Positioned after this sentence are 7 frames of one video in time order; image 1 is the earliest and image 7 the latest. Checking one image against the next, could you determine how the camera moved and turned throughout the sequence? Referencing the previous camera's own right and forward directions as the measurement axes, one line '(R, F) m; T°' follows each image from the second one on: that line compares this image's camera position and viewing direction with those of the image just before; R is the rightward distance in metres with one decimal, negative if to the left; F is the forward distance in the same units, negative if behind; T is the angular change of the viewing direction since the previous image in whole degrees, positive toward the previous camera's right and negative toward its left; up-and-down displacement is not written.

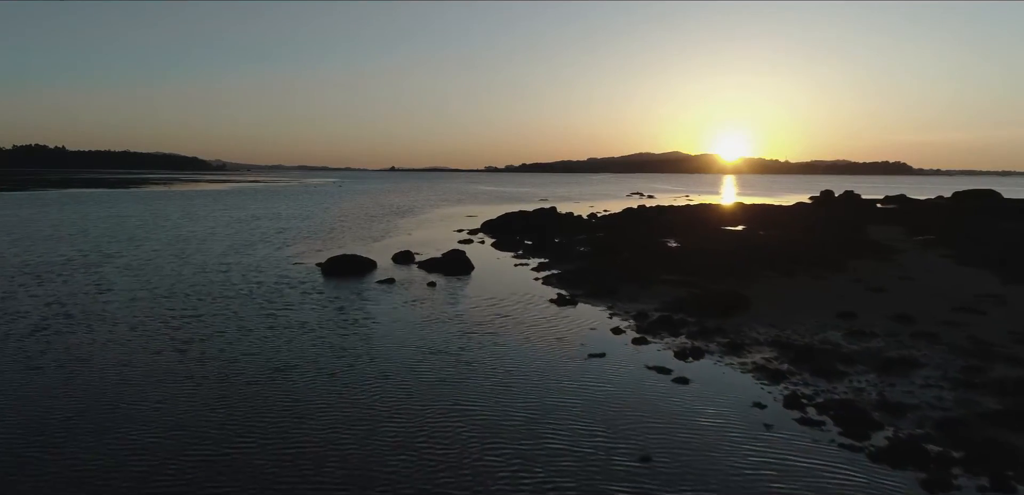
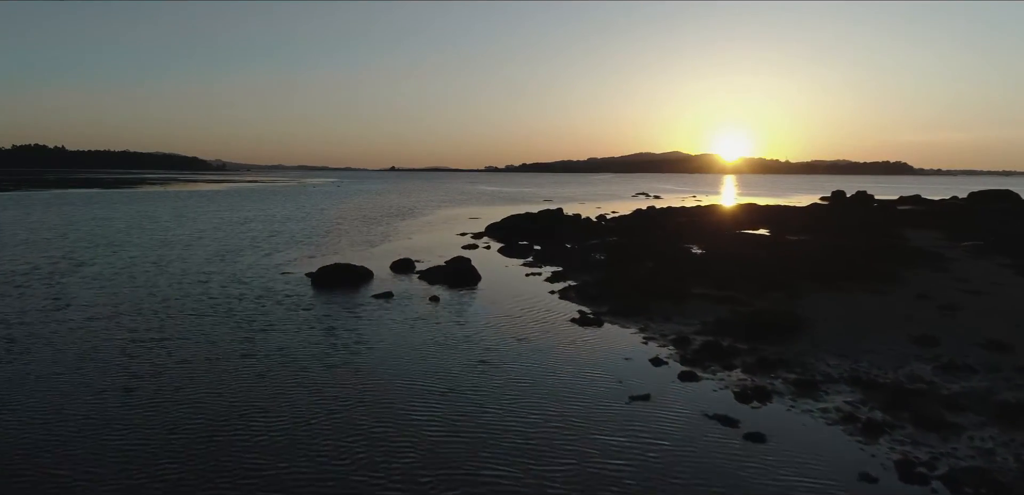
(-0.9, +3.5) m; 0°
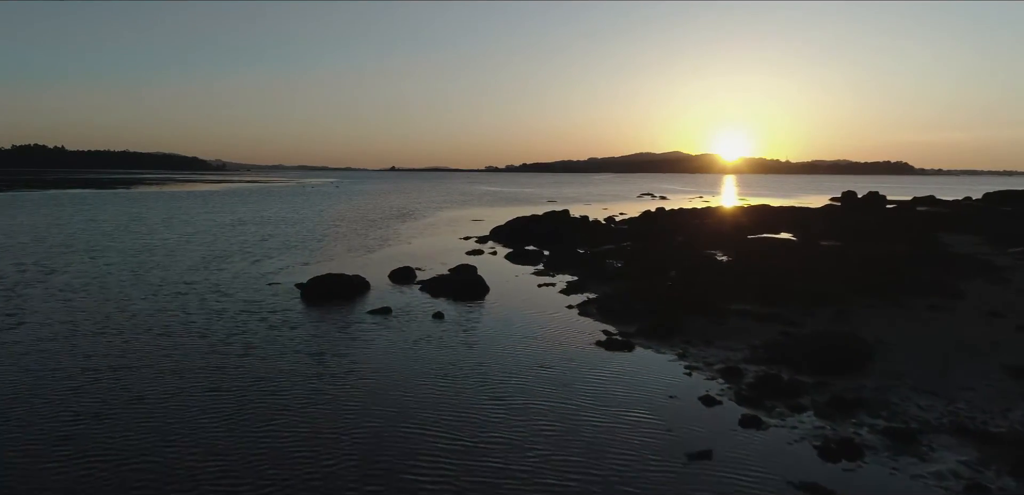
(-0.8, +3.1) m; 0°
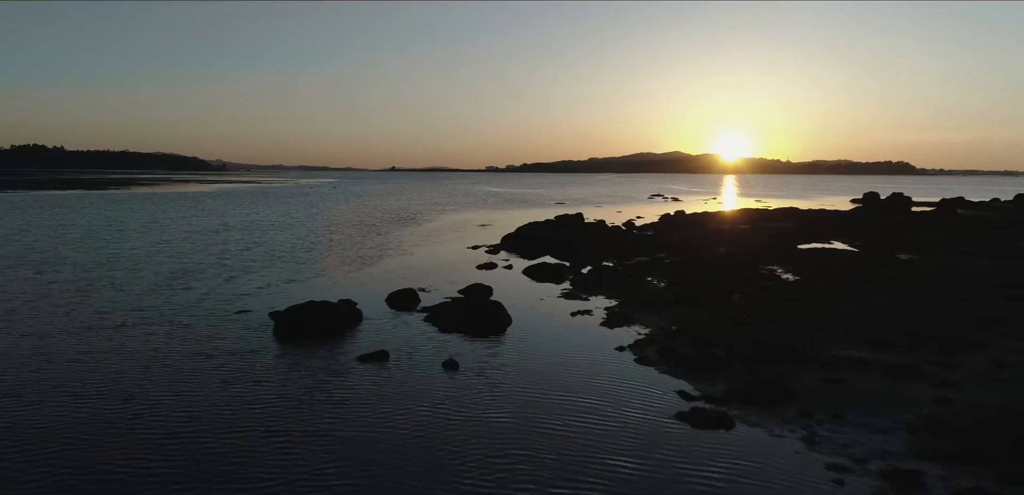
(-1.6, +5.8) m; 0°
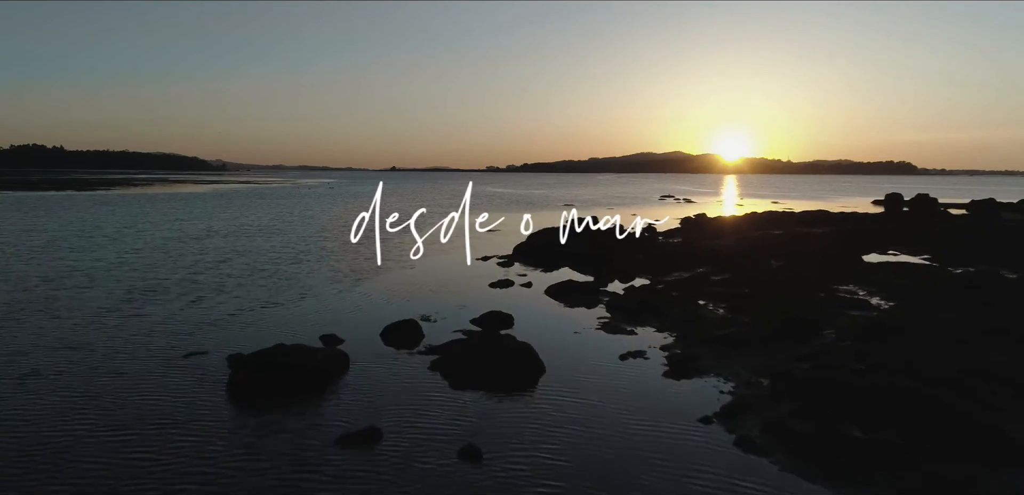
(-1.4, +5.5) m; 0°
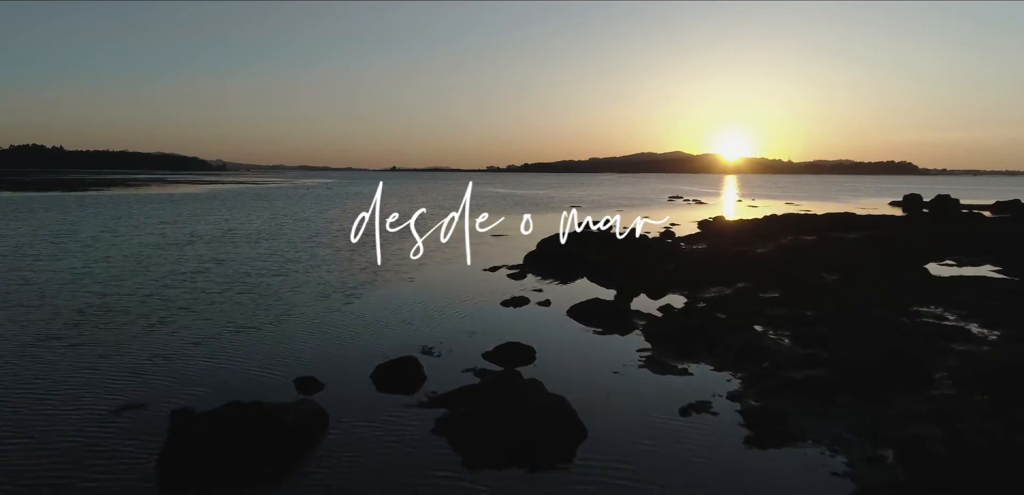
(-1.0, +4.3) m; 0°
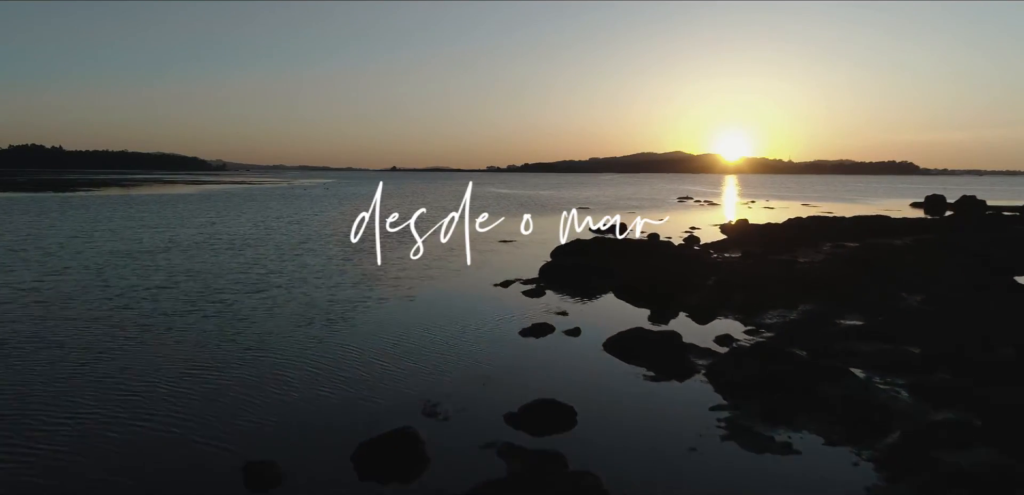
(-1.1, +4.8) m; 0°
